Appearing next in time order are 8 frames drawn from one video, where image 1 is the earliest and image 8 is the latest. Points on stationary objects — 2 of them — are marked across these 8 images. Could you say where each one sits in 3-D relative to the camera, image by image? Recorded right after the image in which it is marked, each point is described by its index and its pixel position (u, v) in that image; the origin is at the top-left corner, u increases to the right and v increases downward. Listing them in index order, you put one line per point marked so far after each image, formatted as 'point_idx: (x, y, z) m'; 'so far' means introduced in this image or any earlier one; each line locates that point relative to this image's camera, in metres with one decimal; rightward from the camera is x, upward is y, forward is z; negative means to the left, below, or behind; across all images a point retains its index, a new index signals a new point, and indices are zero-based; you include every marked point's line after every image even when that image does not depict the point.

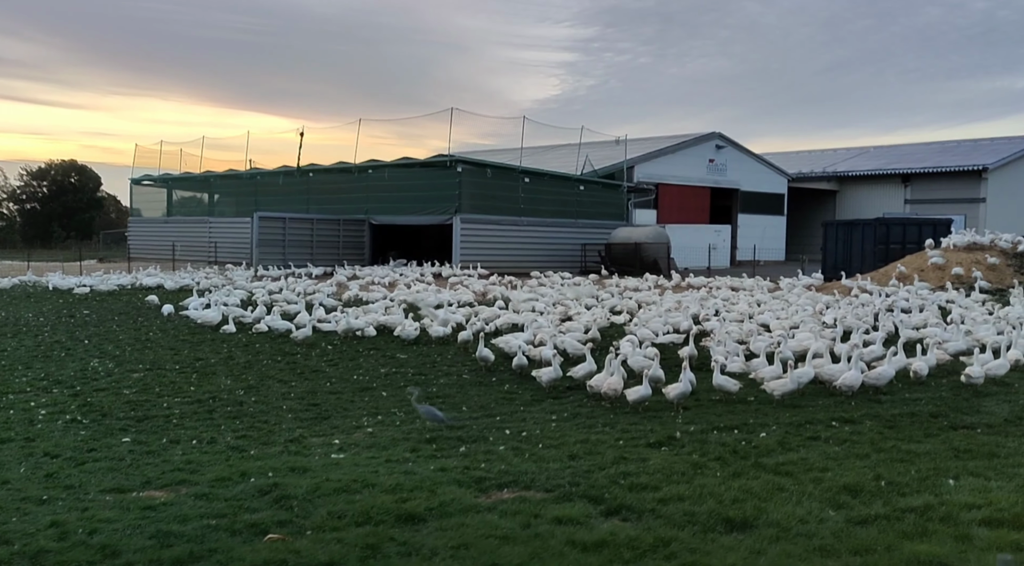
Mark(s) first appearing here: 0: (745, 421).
0: (+2.0, -1.2, +7.7) m
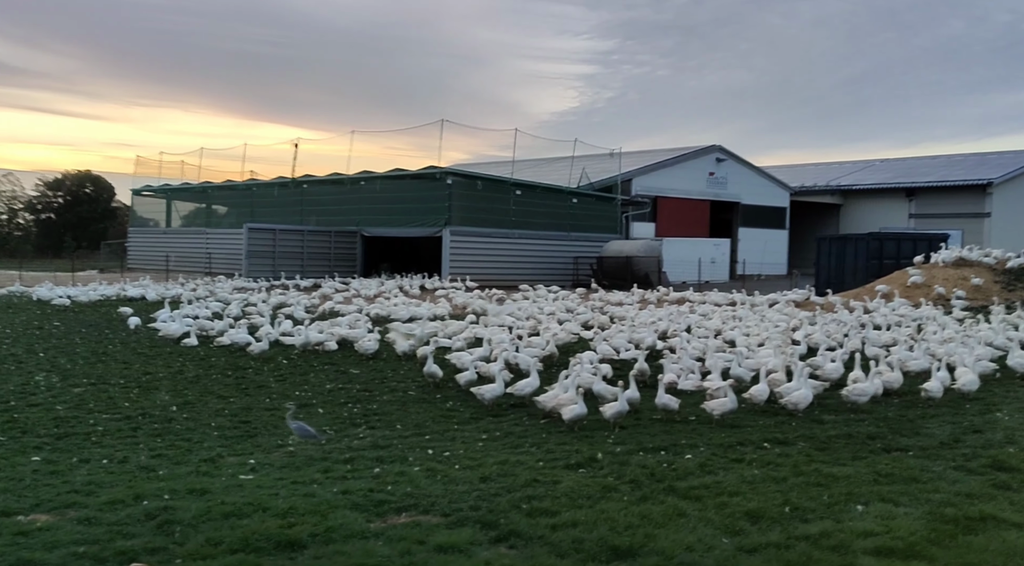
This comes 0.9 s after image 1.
0: (+1.4, -1.4, +7.6) m
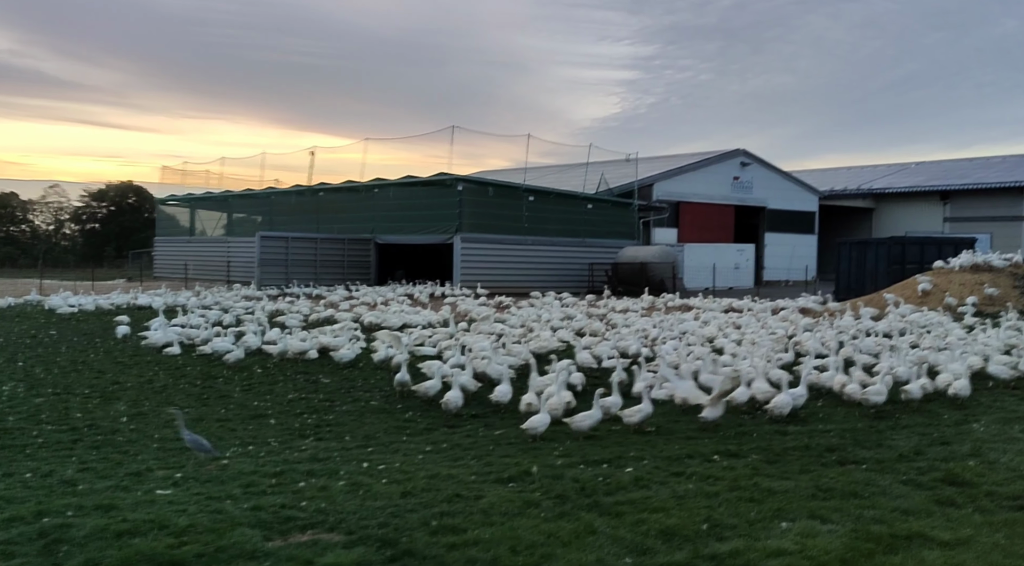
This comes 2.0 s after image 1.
0: (+0.9, -1.4, +7.4) m
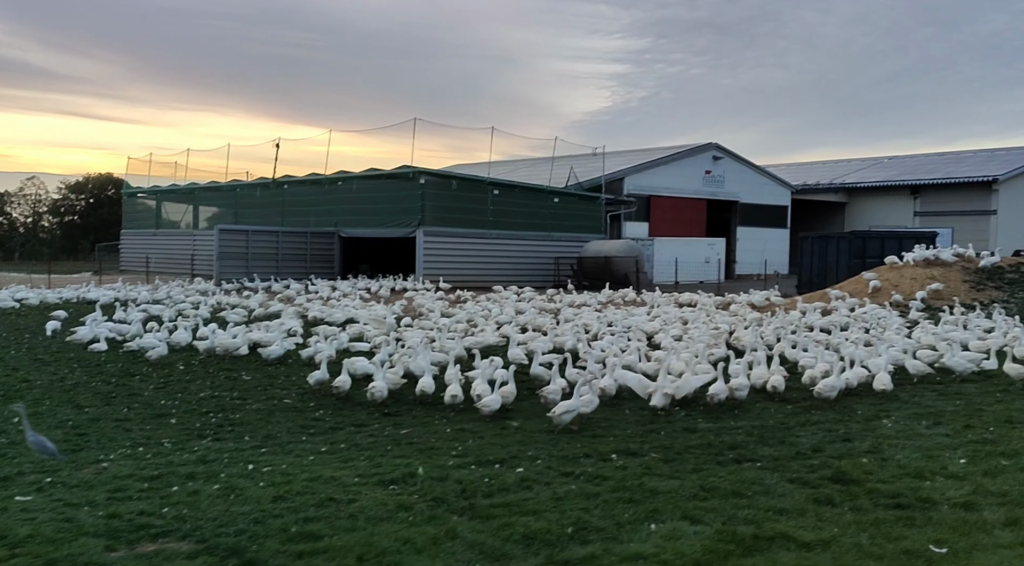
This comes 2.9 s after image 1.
0: (0.0, -1.4, +7.3) m
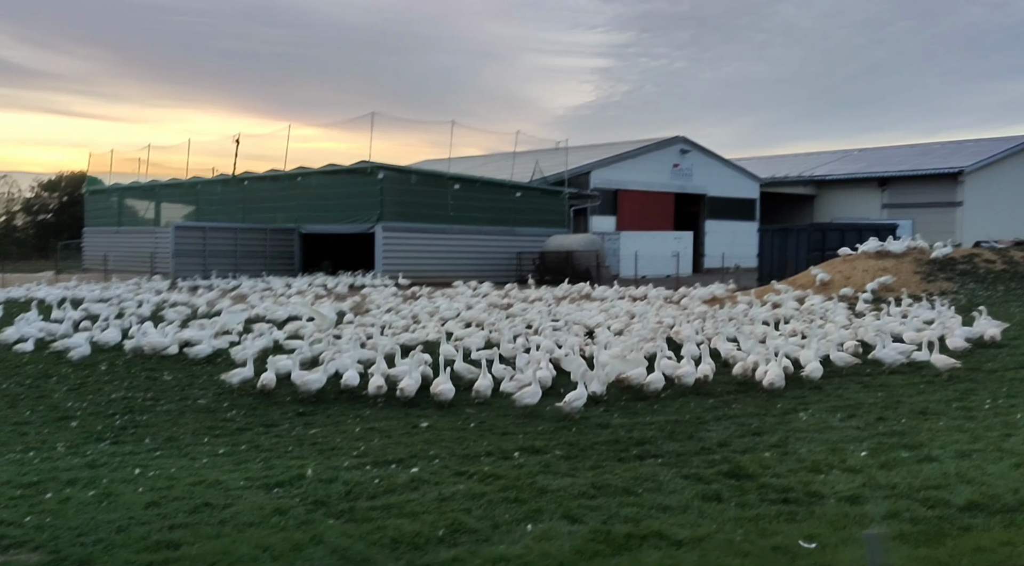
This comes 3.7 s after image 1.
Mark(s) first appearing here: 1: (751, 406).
0: (-0.8, -1.4, +7.1) m
1: (+2.7, -1.4, +10.0) m
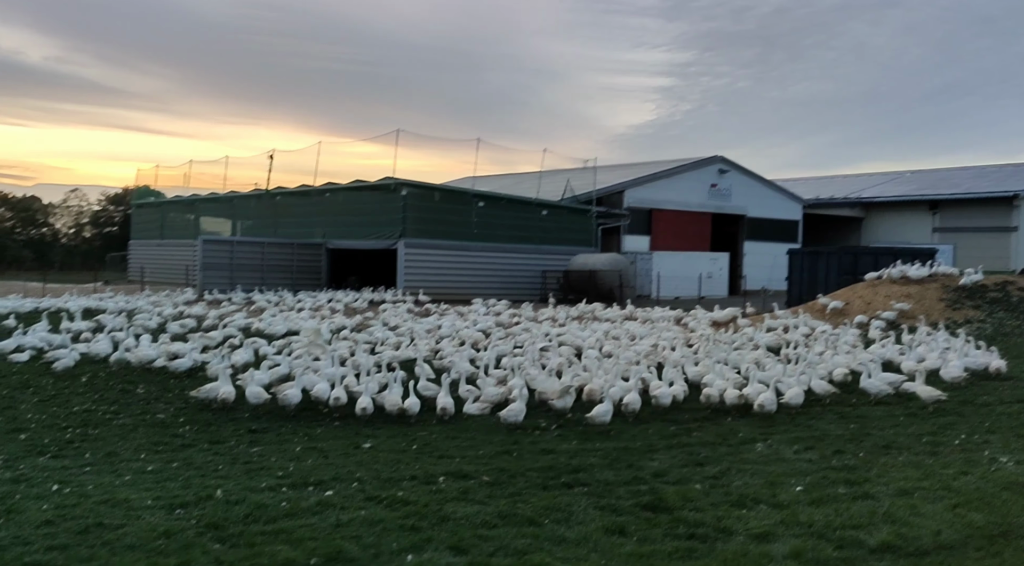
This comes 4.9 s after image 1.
0: (-1.3, -1.5, +7.0) m
1: (+2.2, -1.6, +9.7) m
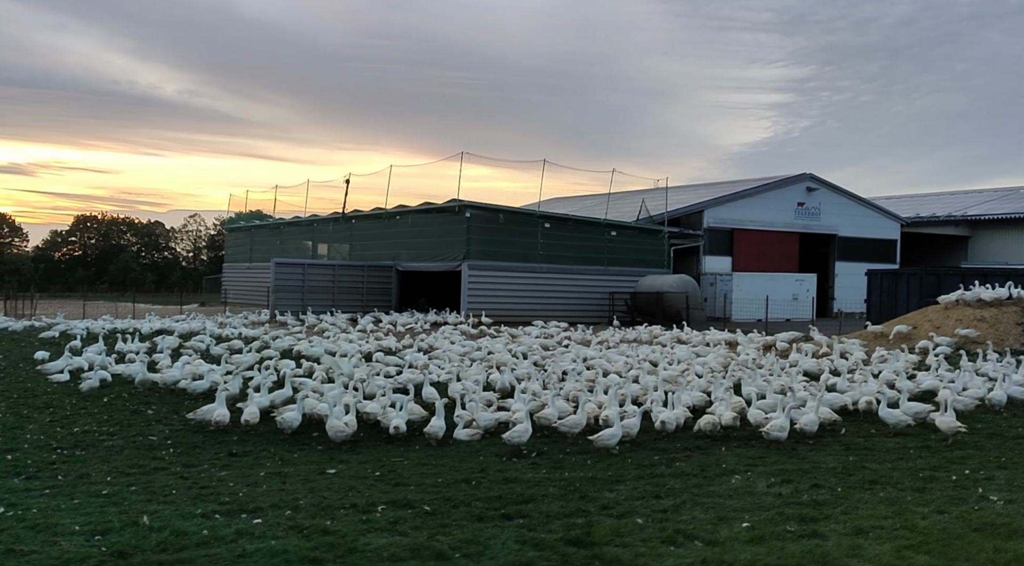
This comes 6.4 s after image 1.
0: (-1.8, -1.7, +7.0) m
1: (+1.9, -1.9, +9.4) m
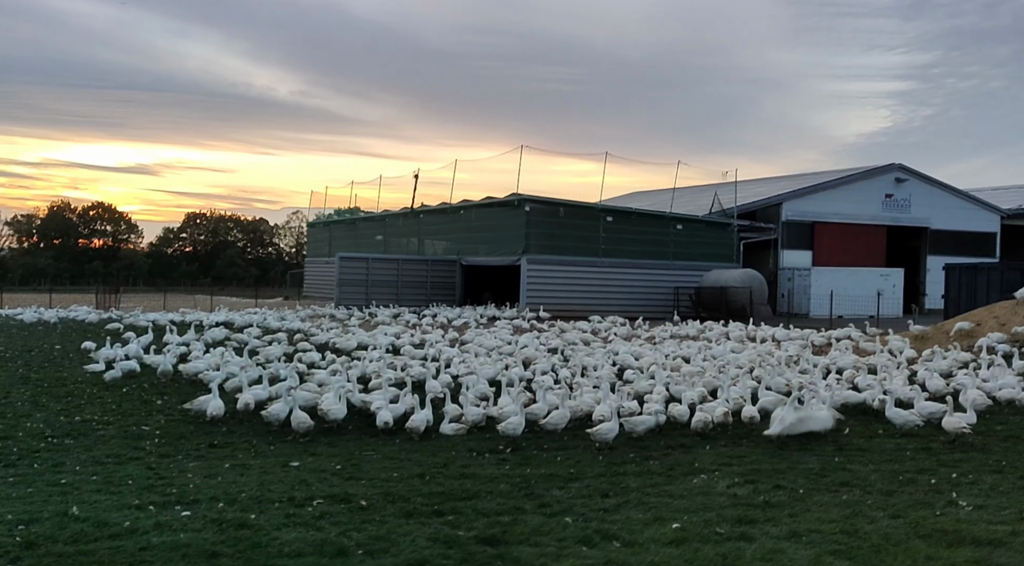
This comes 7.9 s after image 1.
0: (-2.3, -1.7, +7.2) m
1: (+1.6, -1.9, +9.3) m
